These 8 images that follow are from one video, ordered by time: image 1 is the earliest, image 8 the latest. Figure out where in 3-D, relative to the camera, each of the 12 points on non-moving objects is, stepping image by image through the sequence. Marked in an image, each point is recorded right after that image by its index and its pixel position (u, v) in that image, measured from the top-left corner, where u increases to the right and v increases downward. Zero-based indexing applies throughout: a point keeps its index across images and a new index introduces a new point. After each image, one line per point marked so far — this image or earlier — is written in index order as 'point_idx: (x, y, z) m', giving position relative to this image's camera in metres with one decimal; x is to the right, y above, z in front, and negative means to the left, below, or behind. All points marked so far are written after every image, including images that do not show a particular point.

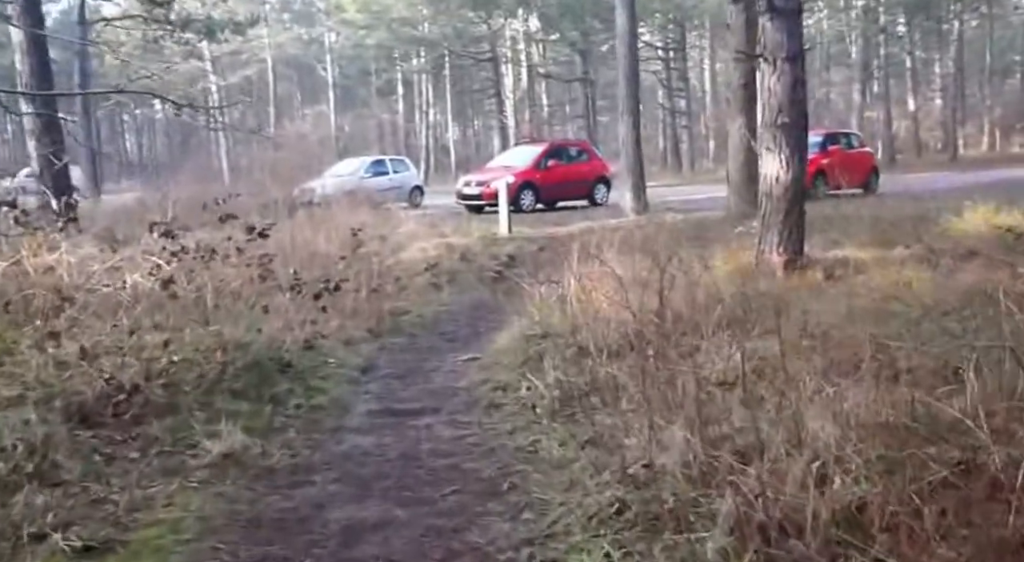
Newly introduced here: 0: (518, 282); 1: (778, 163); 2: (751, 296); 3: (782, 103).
0: (0.0, 0.0, +16.1) m
1: (+2.7, +1.2, +13.6) m
2: (+2.0, -0.1, +11.5) m
3: (+2.8, +1.8, +13.5) m
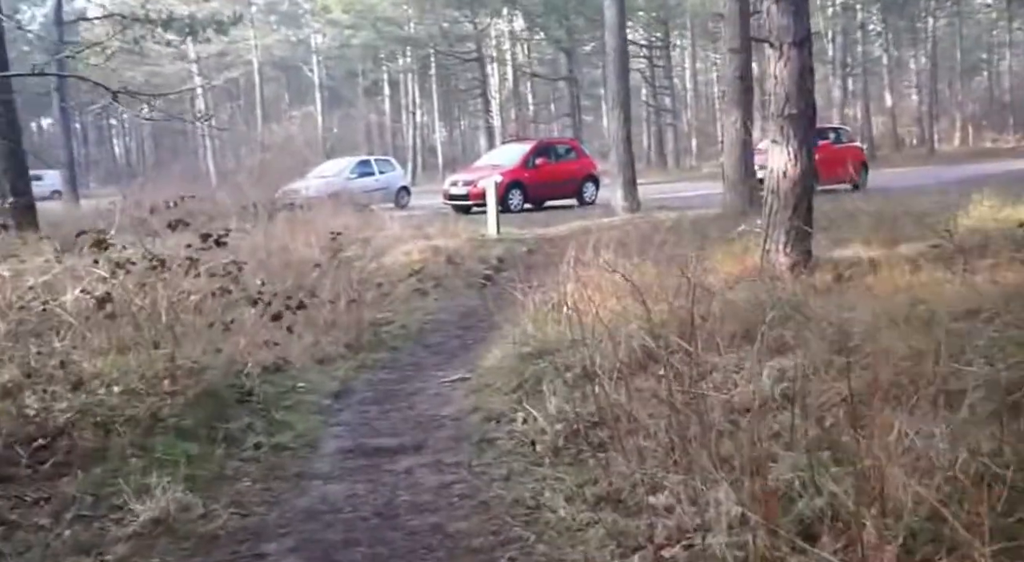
0: (-0.1, -0.1, +15.0) m
1: (+2.6, +1.2, +12.6) m
2: (+2.0, -0.2, +10.5) m
3: (+2.6, +1.8, +12.5) m
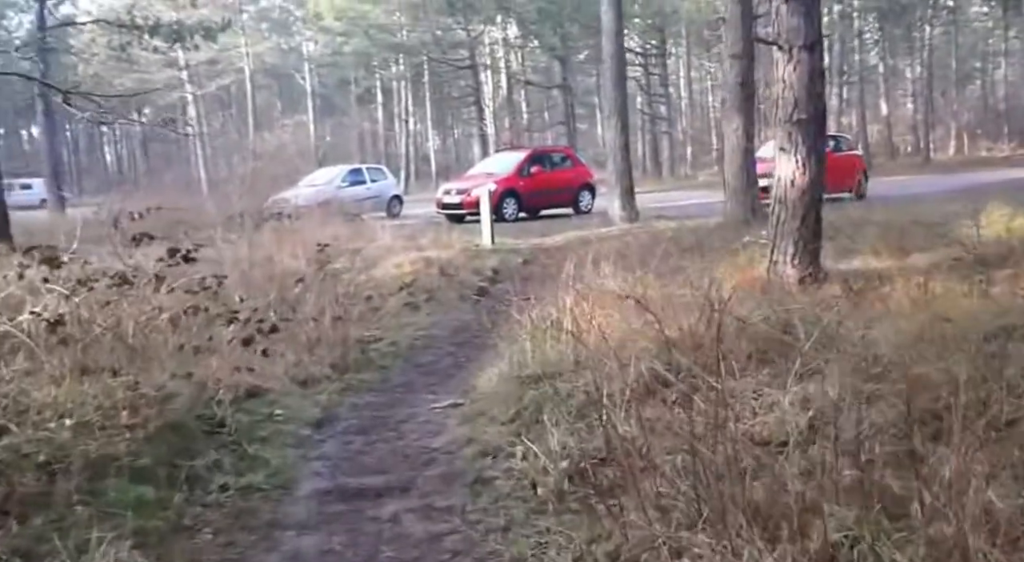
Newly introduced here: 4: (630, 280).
0: (-0.1, -0.2, +14.4) m
1: (+2.6, +1.0, +12.0) m
2: (+1.9, -0.3, +9.8) m
3: (+2.6, +1.6, +11.8) m
4: (+1.2, 0.0, +12.3) m
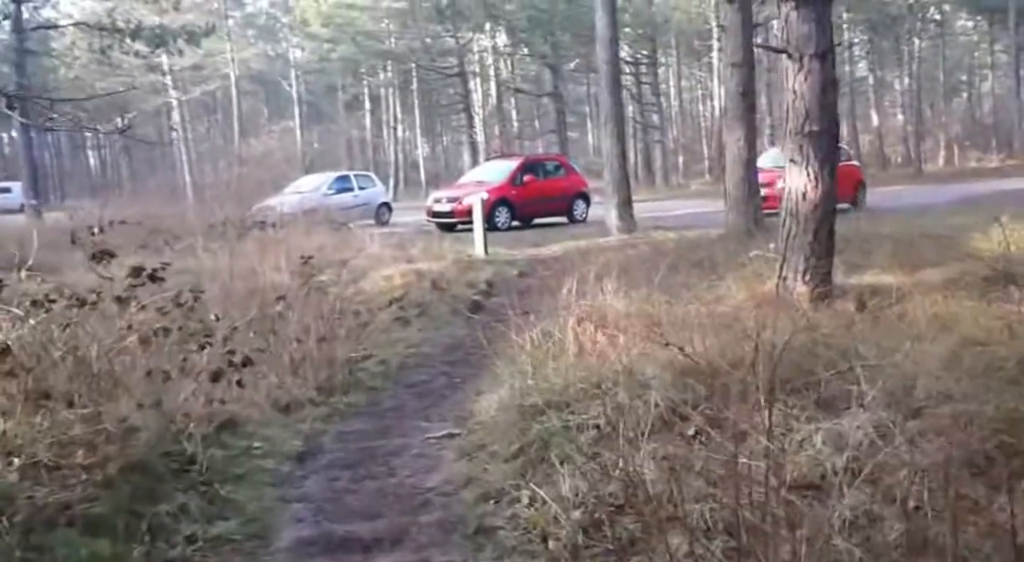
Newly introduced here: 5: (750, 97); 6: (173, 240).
0: (-0.2, -0.4, +13.7) m
1: (+2.5, +0.9, +11.3) m
2: (+1.9, -0.4, +9.2) m
3: (+2.6, +1.5, +11.2) m
4: (+1.1, -0.2, +11.6) m
5: (+3.1, +2.4, +16.9) m
6: (-4.9, +0.6, +18.9) m
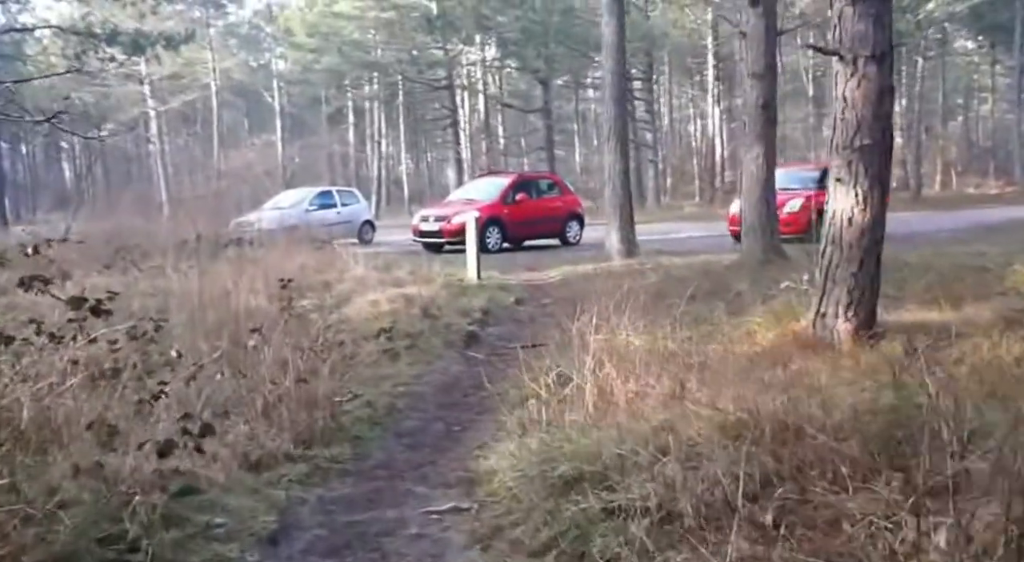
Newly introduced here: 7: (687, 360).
0: (-0.2, -0.7, +12.4) m
1: (+2.6, +0.6, +10.0) m
2: (+2.0, -0.6, +7.8) m
3: (+2.7, +1.2, +10.0) m
4: (+1.2, -0.4, +10.3) m
5: (+3.1, +2.0, +15.6) m
6: (-4.9, +0.3, +17.5) m
7: (+1.2, -0.5, +9.5) m
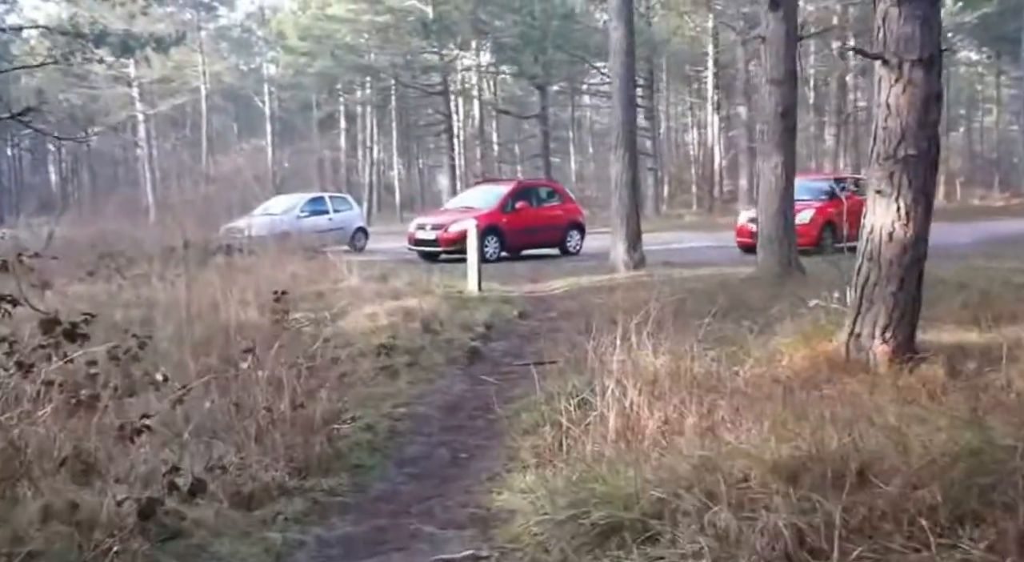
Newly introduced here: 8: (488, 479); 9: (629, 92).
0: (-0.1, -0.8, +11.6) m
1: (+2.7, +0.5, +9.3) m
2: (+2.1, -0.8, +7.1) m
3: (+2.8, +1.1, +9.3) m
4: (+1.2, -0.6, +9.6) m
5: (+3.1, +1.8, +14.9) m
6: (-4.9, +0.2, +16.7) m
7: (+1.3, -0.7, +8.8) m
8: (-0.1, -1.2, +8.0) m
9: (+1.6, +2.5, +17.9) m
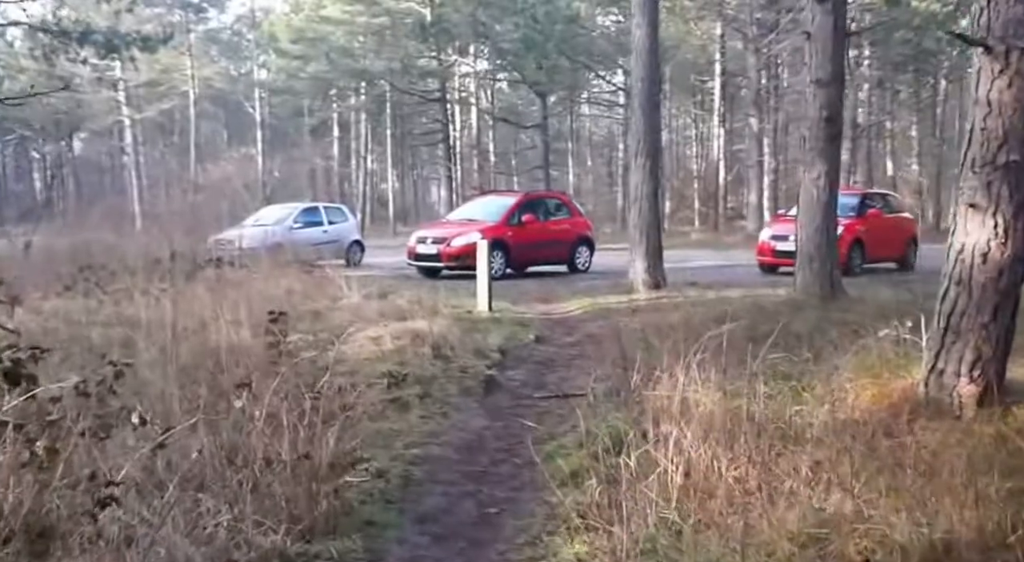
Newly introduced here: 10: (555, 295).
0: (+0.1, -1.0, +10.4) m
1: (+2.9, +0.3, +8.1) m
2: (+2.3, -0.9, +5.9) m
3: (+3.0, +0.9, +8.0) m
4: (+1.5, -0.7, +8.3) m
5: (+3.3, +1.6, +13.7) m
6: (-4.7, 0.0, +15.4) m
7: (+1.6, -0.8, +7.6) m
8: (+0.1, -1.3, +6.7) m
9: (+1.7, +2.3, +16.7) m
10: (+0.6, -0.2, +17.2) m
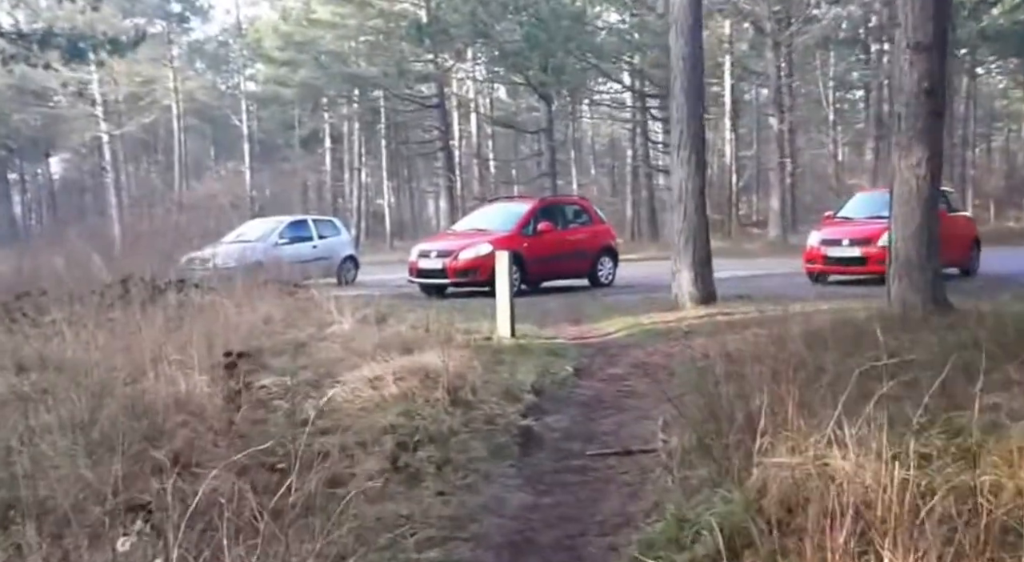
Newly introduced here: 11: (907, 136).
0: (+0.4, -1.1, +7.6) m
1: (+3.2, +0.3, +5.4) m
2: (+2.6, -0.9, +3.1) m
3: (+3.2, +0.9, +5.3) m
4: (+1.7, -0.8, +5.6) m
5: (+3.5, +1.5, +11.0) m
6: (-4.5, -0.3, +12.6) m
7: (+1.8, -0.9, +4.8) m
8: (+0.4, -1.4, +4.0) m
9: (+1.9, +2.1, +14.0) m
10: (+0.8, -0.4, +14.5) m
11: (+3.3, +1.2, +11.1) m
